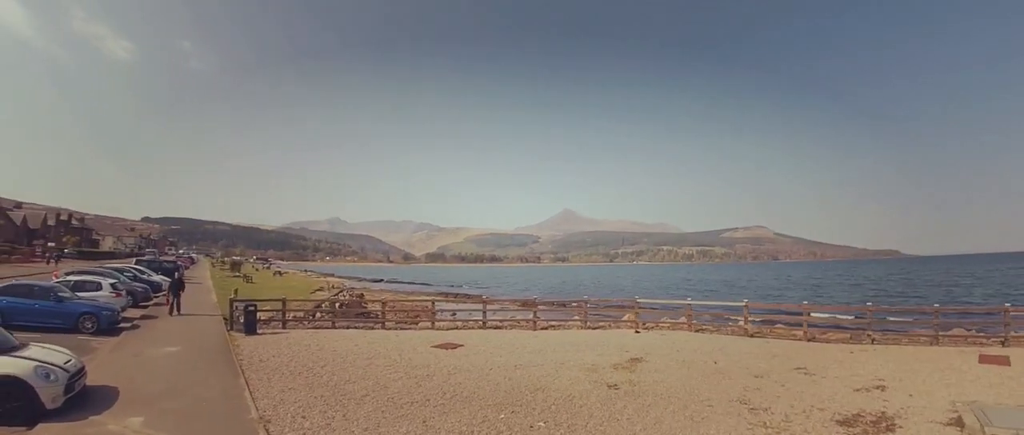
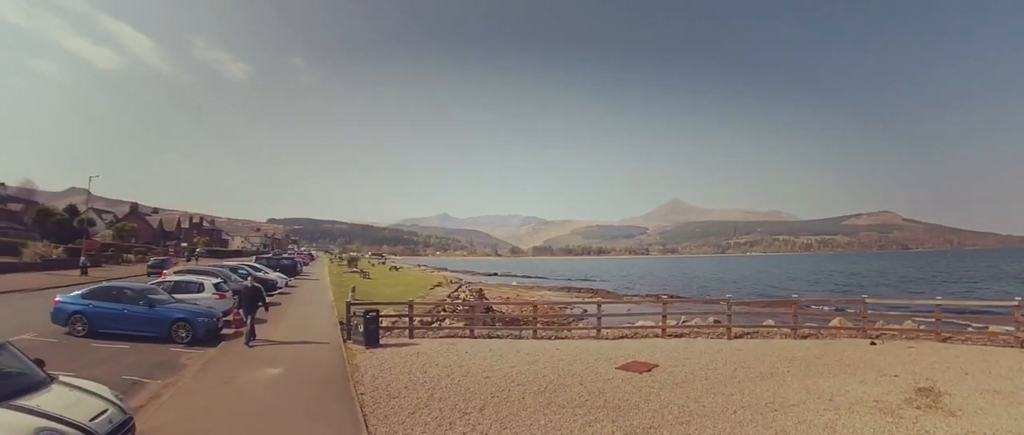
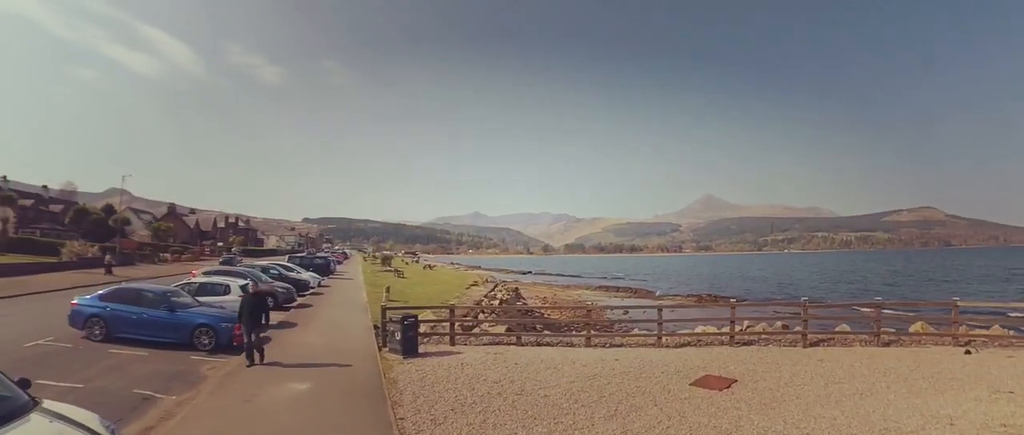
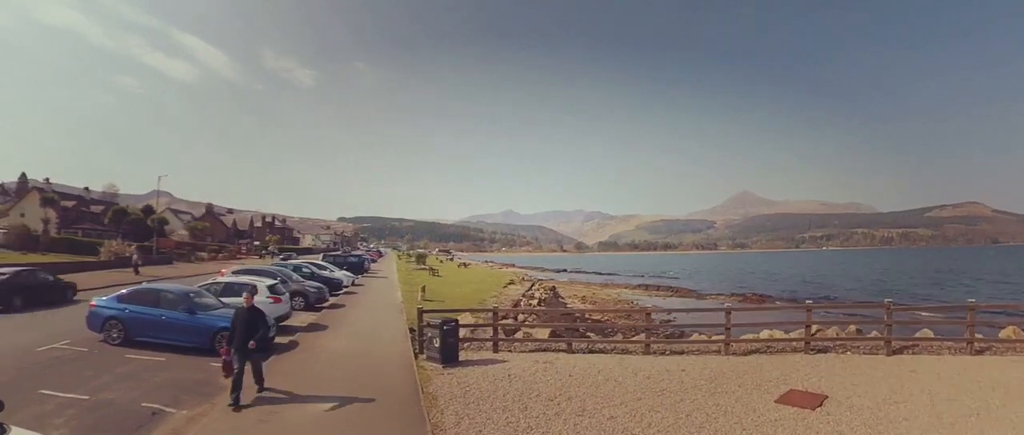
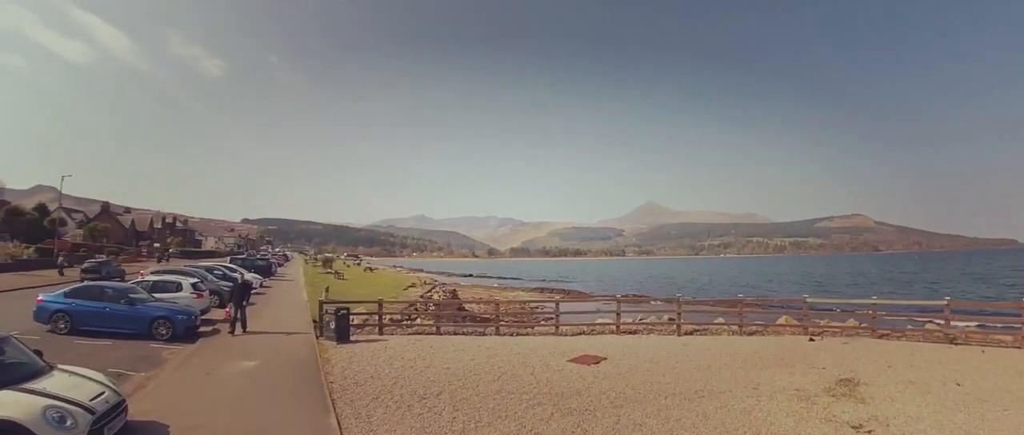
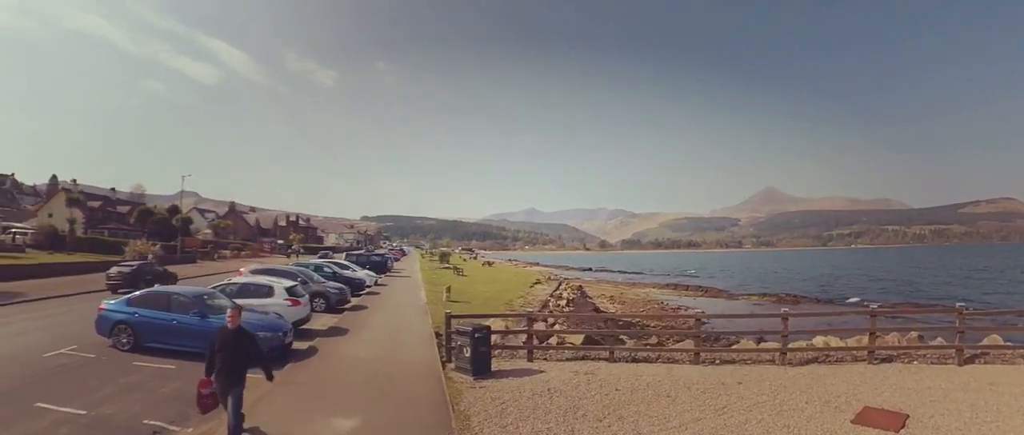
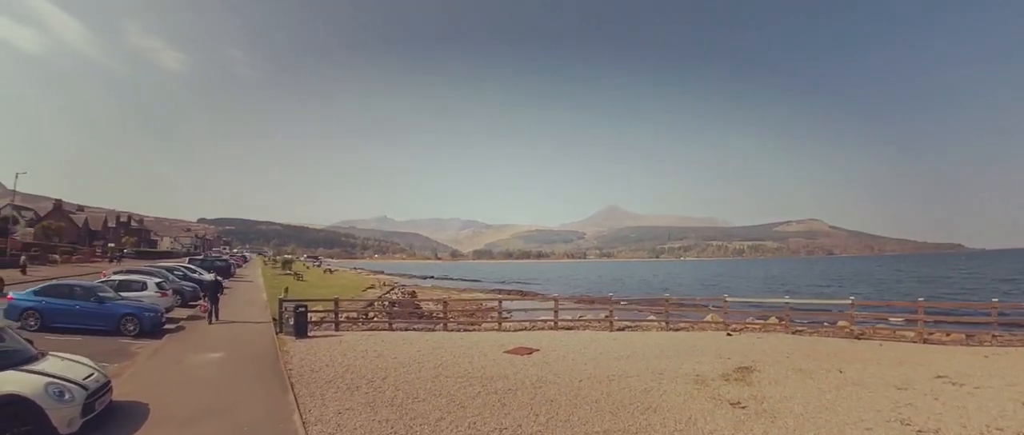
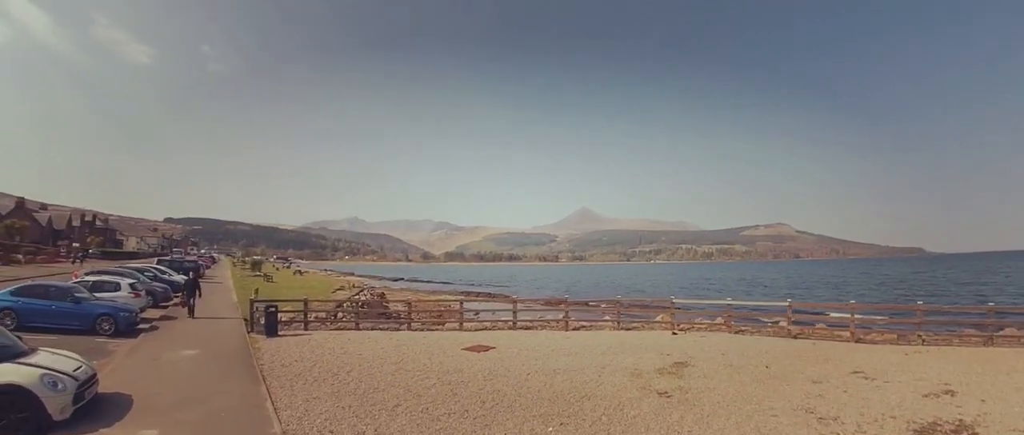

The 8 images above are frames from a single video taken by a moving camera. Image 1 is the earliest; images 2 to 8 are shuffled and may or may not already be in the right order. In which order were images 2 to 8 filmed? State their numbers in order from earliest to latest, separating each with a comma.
8, 7, 5, 2, 3, 4, 6
